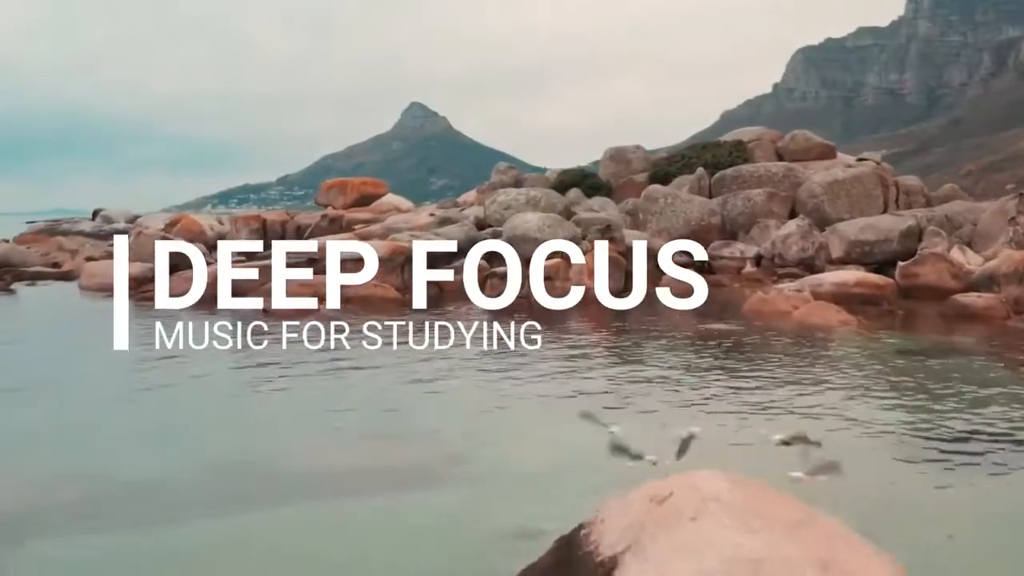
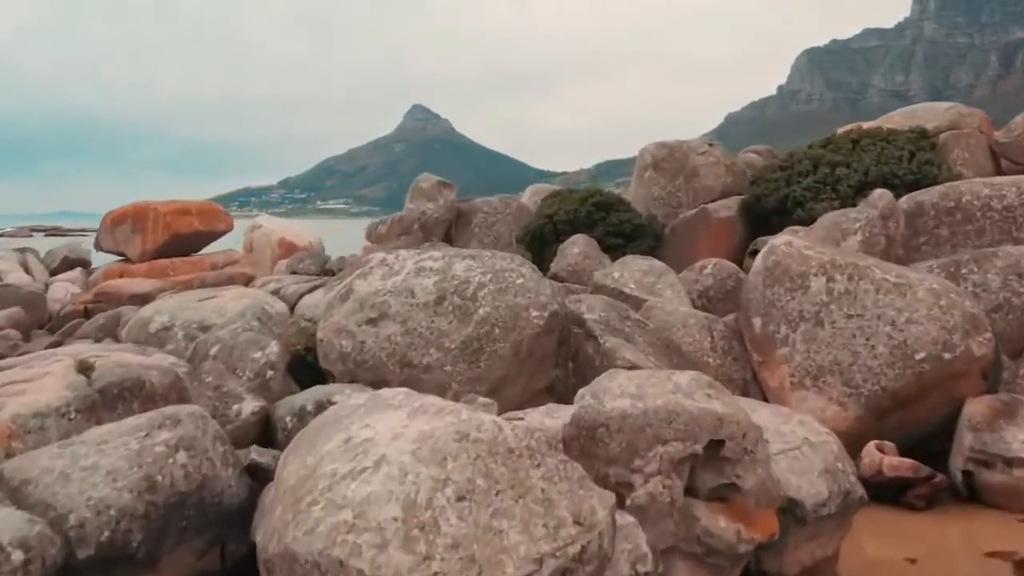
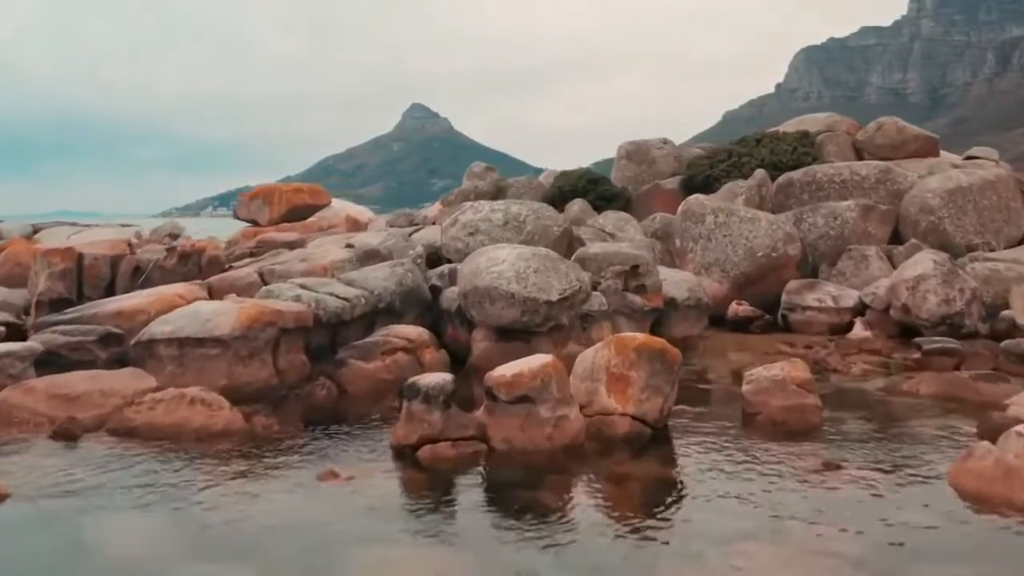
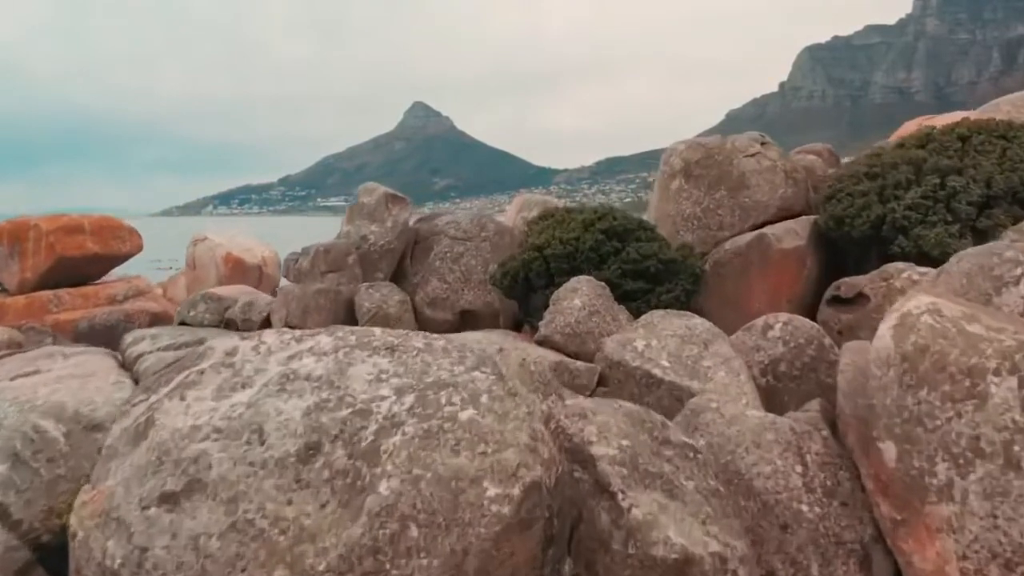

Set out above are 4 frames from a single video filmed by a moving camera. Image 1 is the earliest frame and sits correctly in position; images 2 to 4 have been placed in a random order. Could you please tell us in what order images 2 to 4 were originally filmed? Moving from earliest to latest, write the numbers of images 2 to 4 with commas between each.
3, 2, 4
